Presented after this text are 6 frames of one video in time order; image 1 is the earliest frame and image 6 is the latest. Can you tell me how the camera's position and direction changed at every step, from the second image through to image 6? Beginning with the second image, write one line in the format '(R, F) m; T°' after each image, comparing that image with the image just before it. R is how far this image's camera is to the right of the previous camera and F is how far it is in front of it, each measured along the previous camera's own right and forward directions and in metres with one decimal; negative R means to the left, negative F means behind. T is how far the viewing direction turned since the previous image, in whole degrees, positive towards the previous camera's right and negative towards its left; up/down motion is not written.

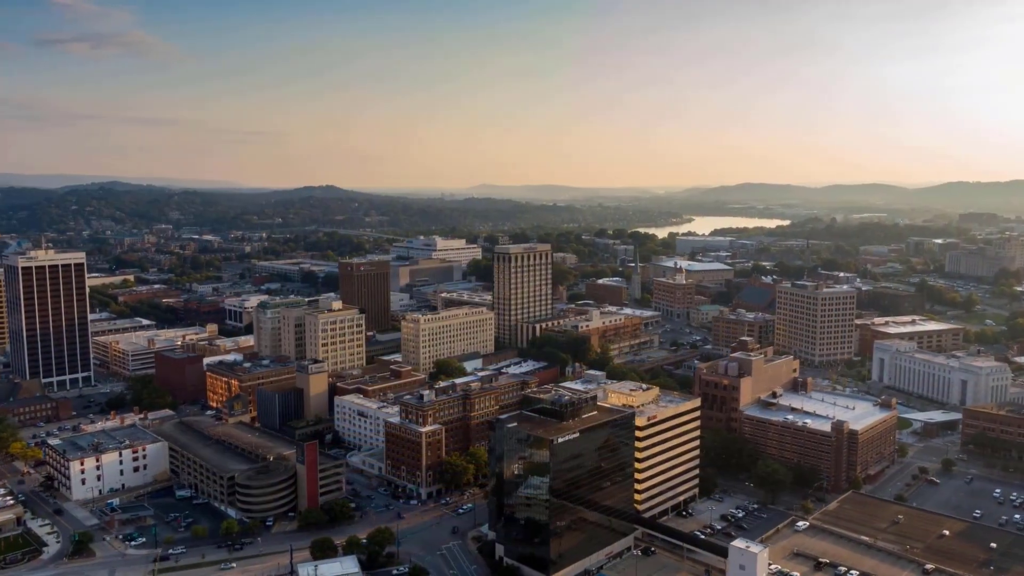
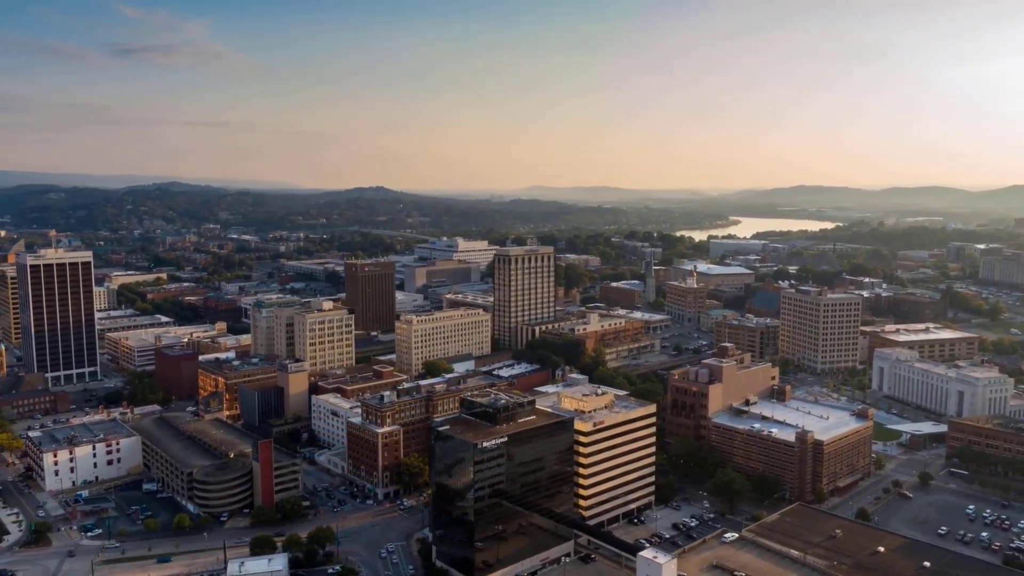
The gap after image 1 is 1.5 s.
(+5.0, +0.3) m; -4°
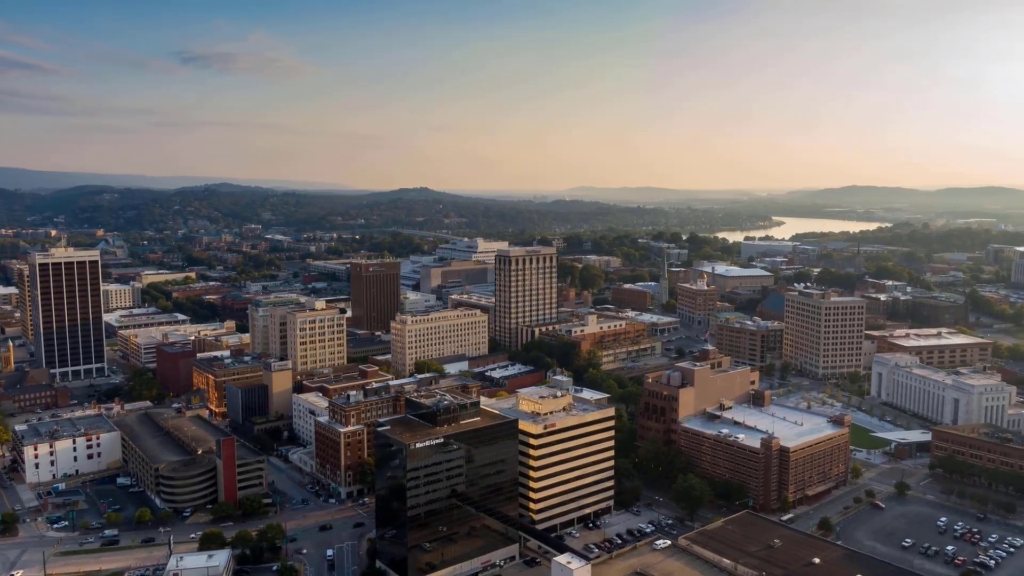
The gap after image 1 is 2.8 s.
(+4.5, +0.3) m; -3°
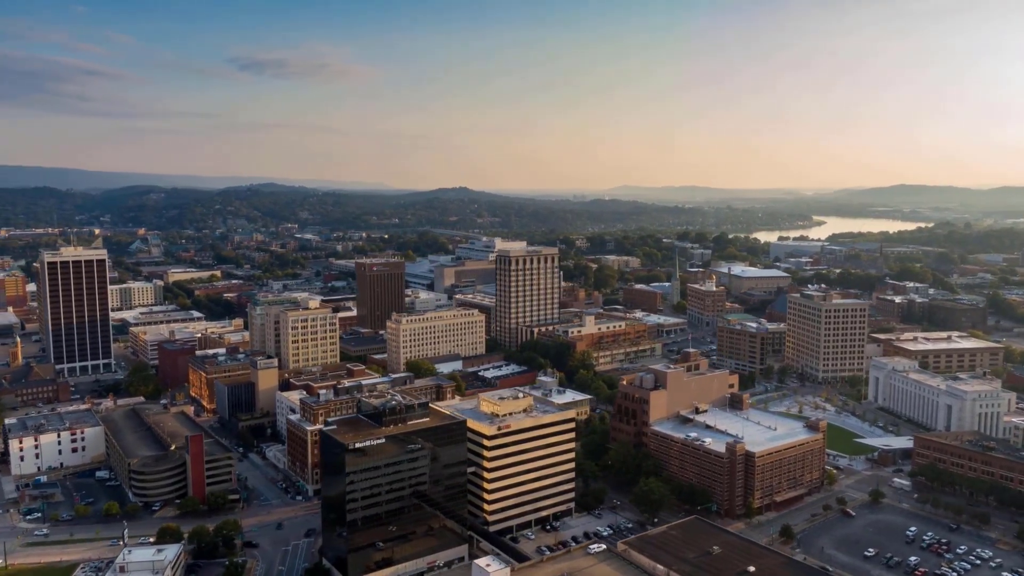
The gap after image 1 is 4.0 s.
(+4.1, +0.2) m; -3°
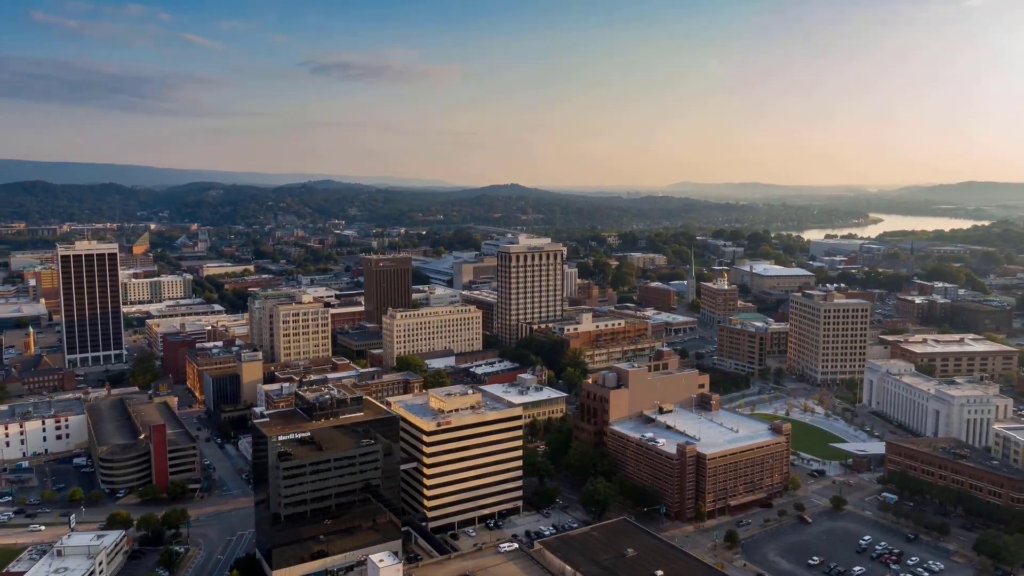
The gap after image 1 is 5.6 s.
(+5.4, +0.4) m; -4°
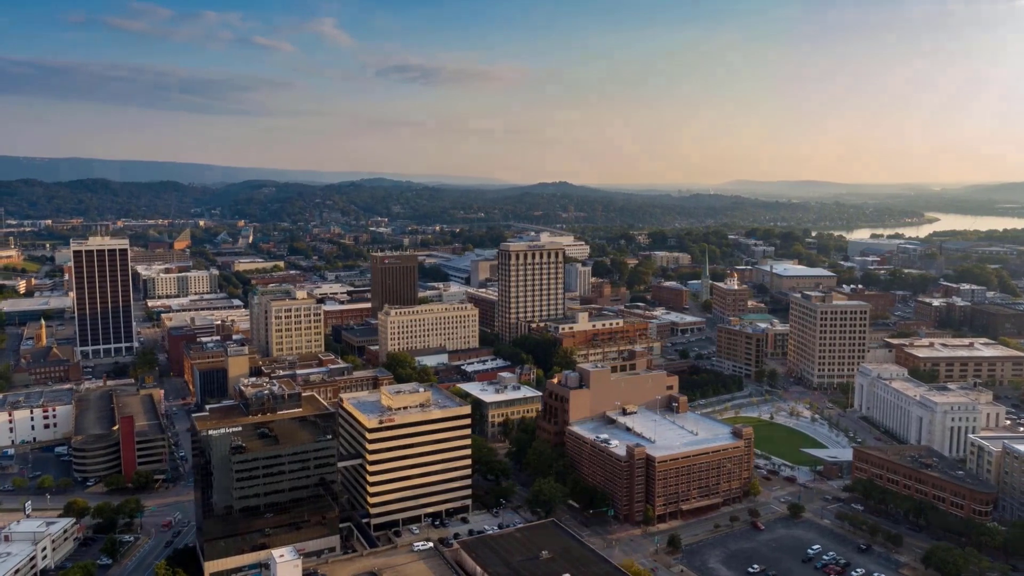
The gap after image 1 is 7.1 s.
(+5.1, +0.4) m; -4°
